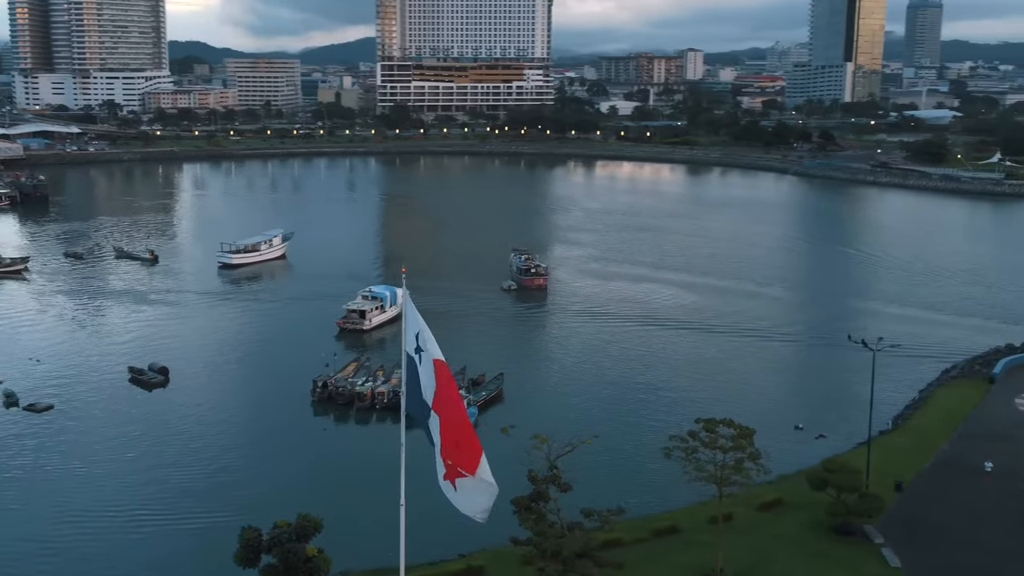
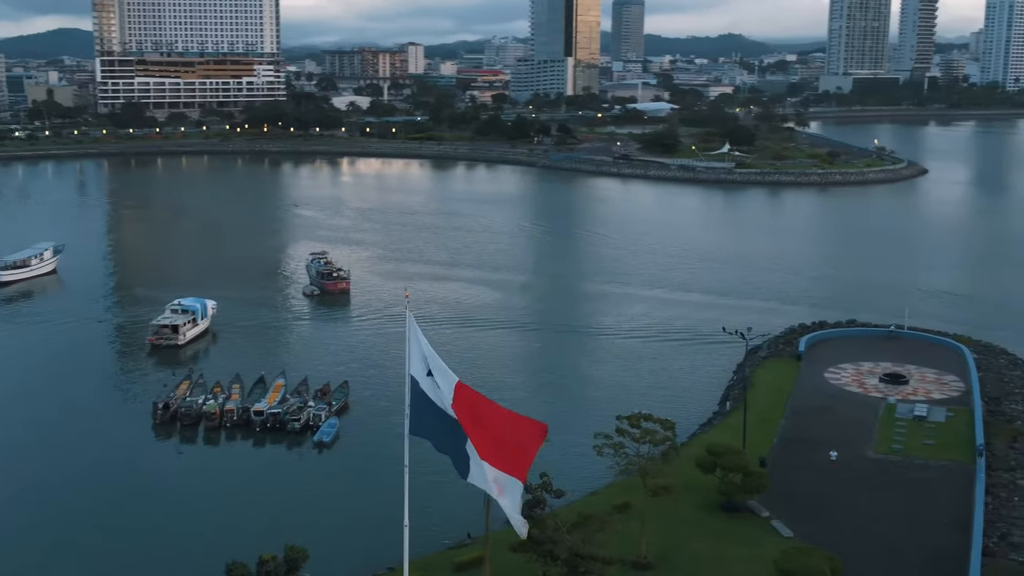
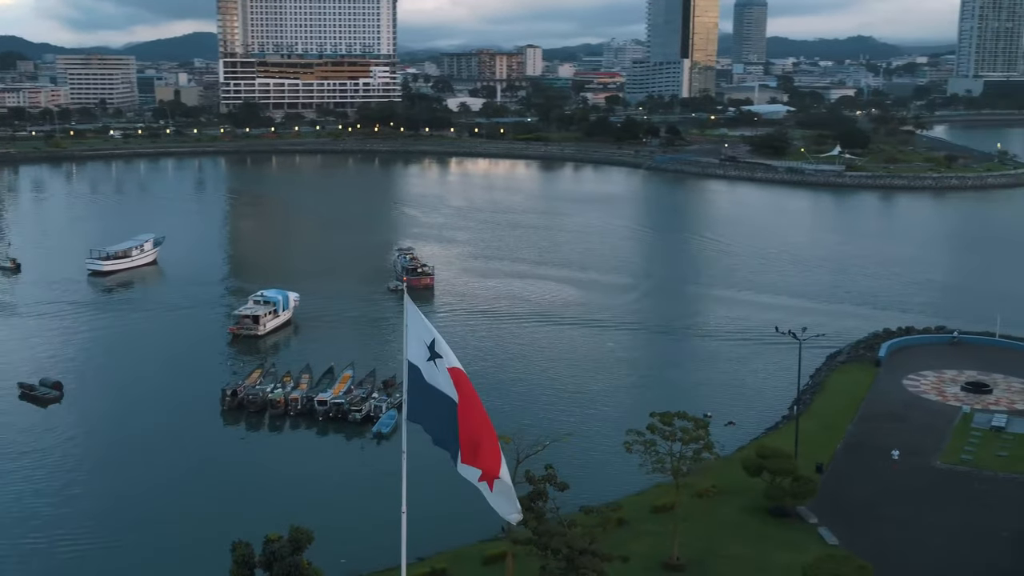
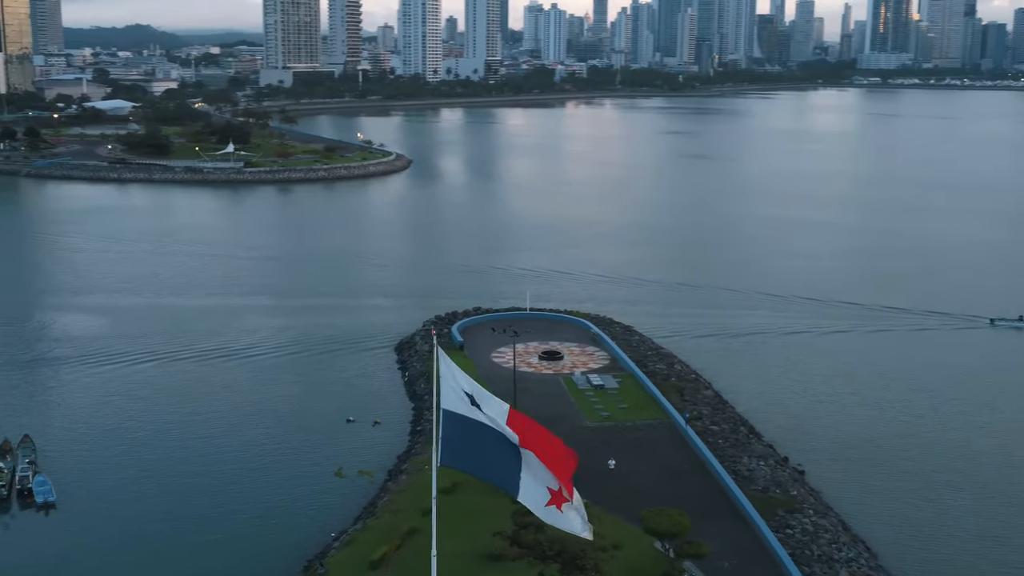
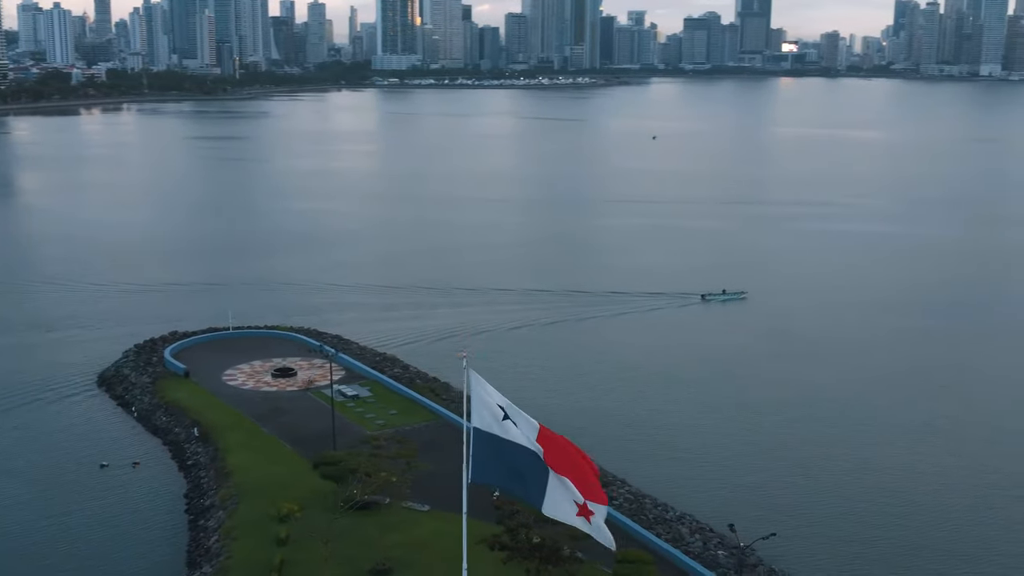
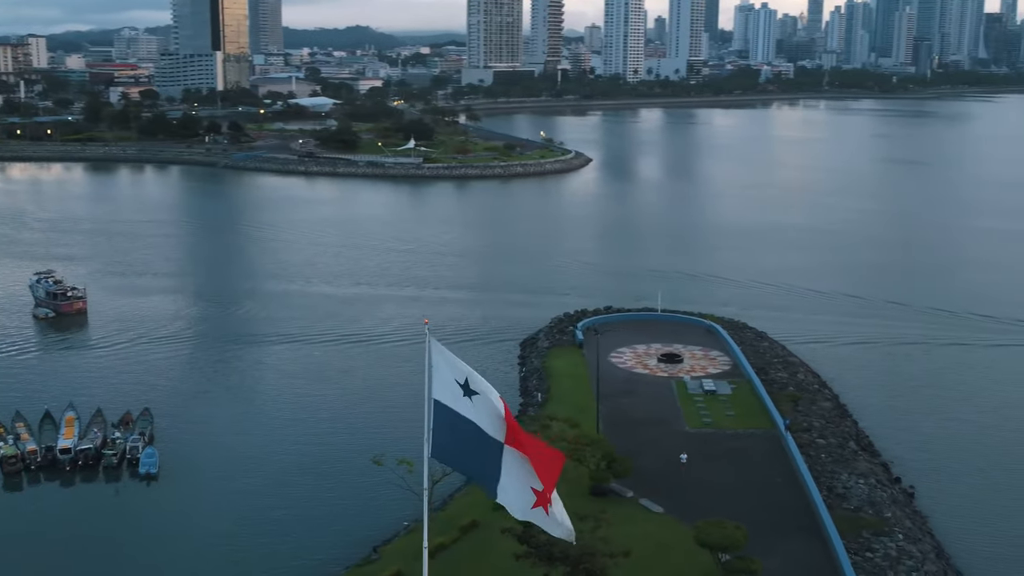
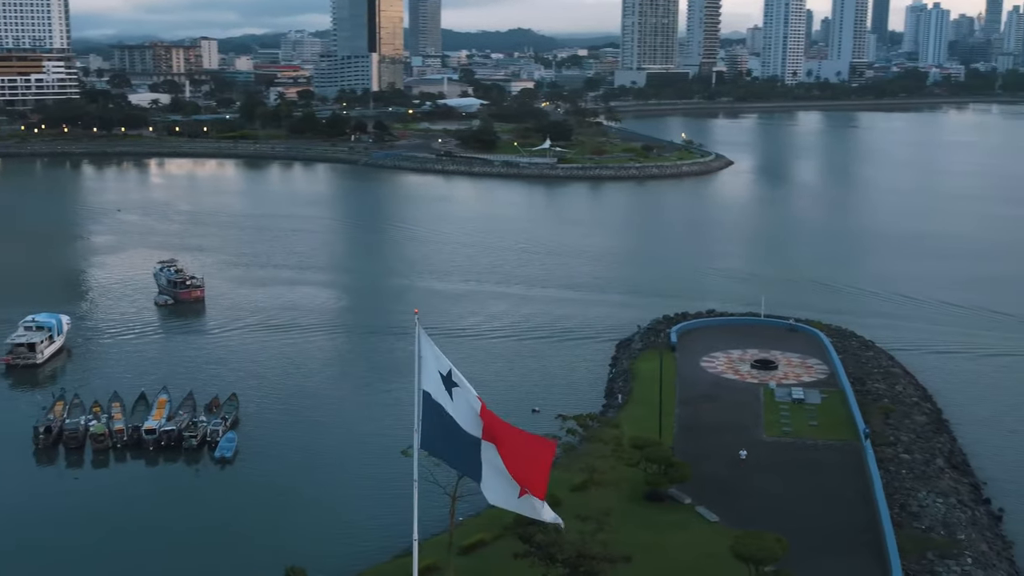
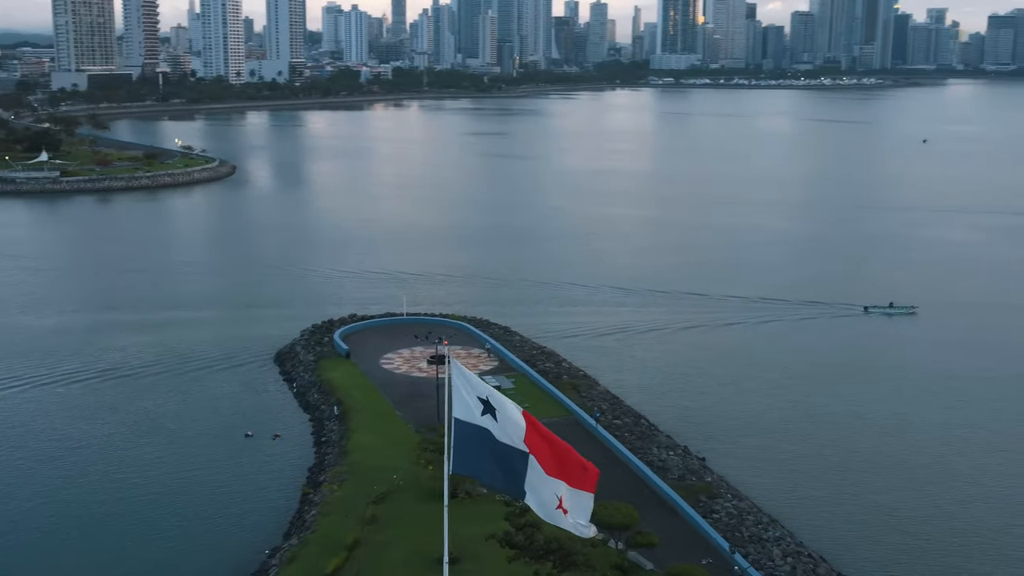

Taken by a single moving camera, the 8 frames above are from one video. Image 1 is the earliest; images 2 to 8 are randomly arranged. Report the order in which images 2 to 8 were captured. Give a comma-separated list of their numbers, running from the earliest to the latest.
3, 2, 7, 6, 4, 8, 5
